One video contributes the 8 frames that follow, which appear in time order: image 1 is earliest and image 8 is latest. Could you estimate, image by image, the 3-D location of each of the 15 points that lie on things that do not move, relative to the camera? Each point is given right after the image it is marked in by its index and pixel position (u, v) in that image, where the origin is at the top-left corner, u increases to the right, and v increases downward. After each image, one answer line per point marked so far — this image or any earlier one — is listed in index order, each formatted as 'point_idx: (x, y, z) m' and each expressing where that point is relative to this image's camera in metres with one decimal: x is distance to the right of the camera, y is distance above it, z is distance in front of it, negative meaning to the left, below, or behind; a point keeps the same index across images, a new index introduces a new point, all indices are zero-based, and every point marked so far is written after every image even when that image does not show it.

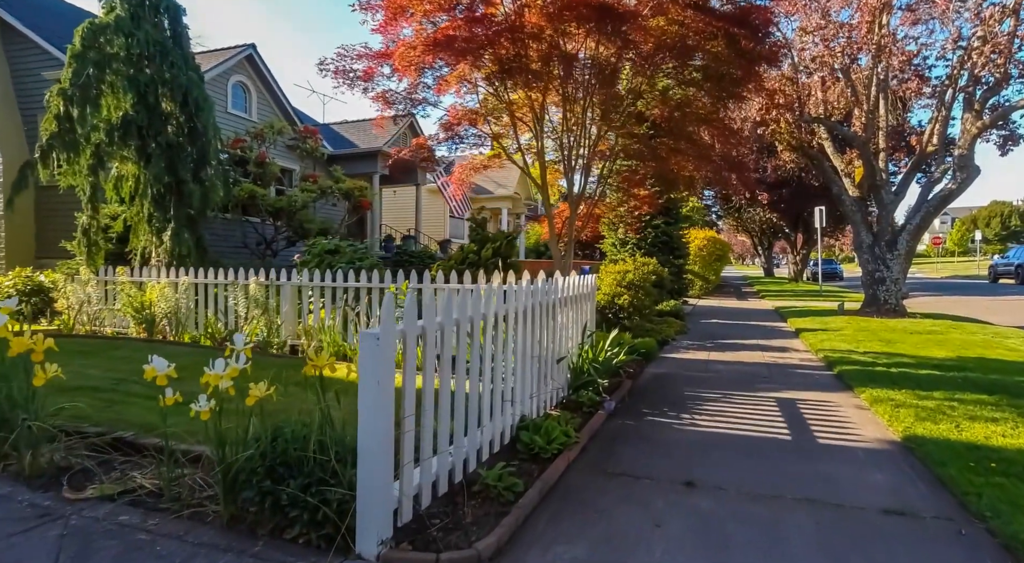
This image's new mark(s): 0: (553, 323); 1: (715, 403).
0: (+0.4, -0.4, +5.7) m
1: (+1.9, -1.1, +6.3) m
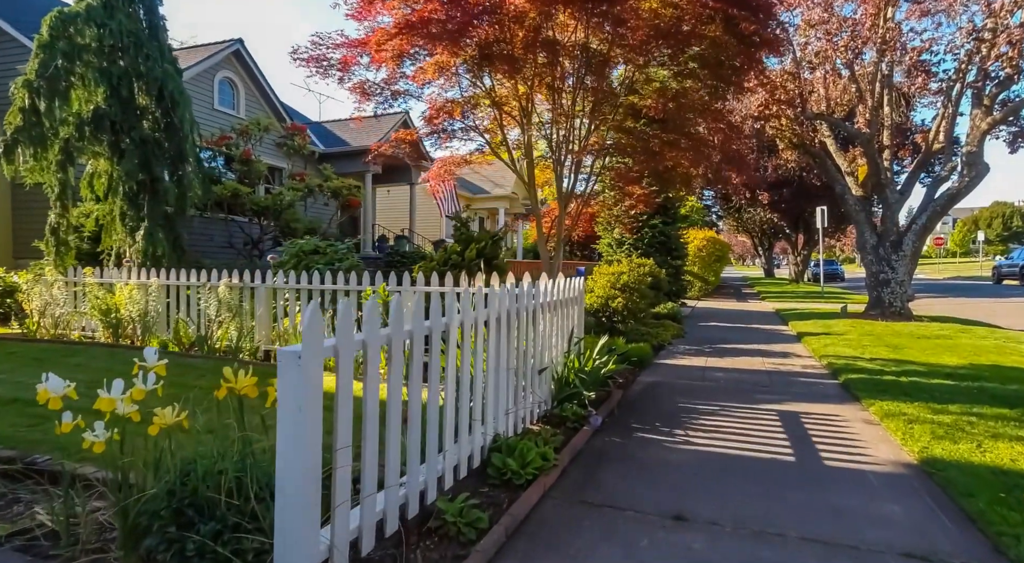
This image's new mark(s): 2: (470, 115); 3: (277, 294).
0: (+0.2, -0.4, +5.3) m
1: (+1.7, -1.1, +5.9) m
2: (-0.5, +1.9, +8.0) m
3: (-2.8, -0.2, +8.2) m
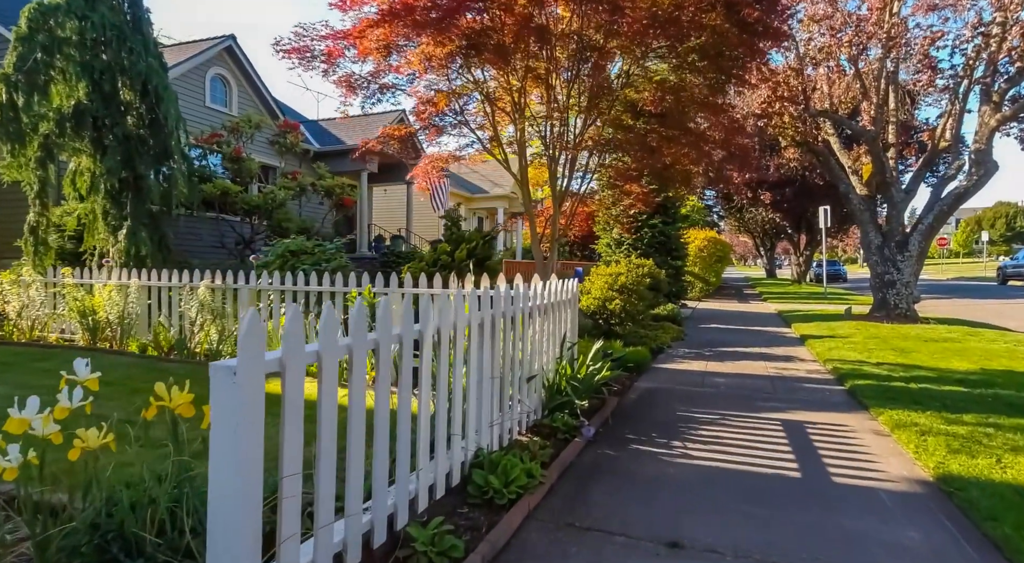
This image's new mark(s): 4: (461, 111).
0: (+0.1, -0.4, +5.0) m
1: (+1.6, -1.2, +5.6) m
2: (-0.6, +1.9, +7.7) m
3: (-2.9, -0.2, +7.9) m
4: (-0.6, +1.9, +7.7) m
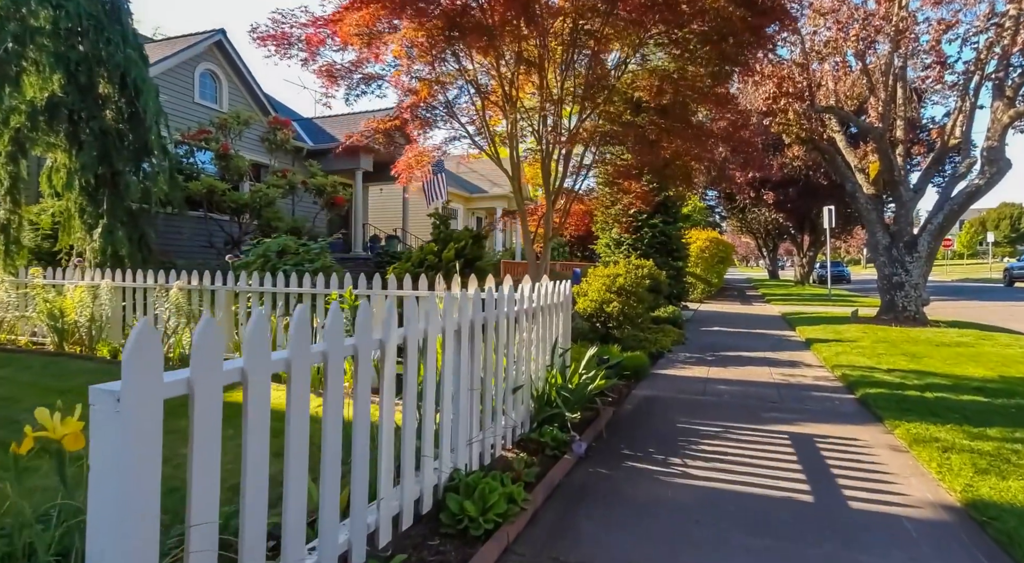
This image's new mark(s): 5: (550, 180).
0: (0.0, -0.4, +4.5) m
1: (+1.5, -1.2, +5.1) m
2: (-0.7, +1.9, +7.3) m
3: (-3.0, -0.2, +7.5) m
4: (-0.7, +1.9, +7.3) m
5: (+0.4, +1.1, +7.6) m
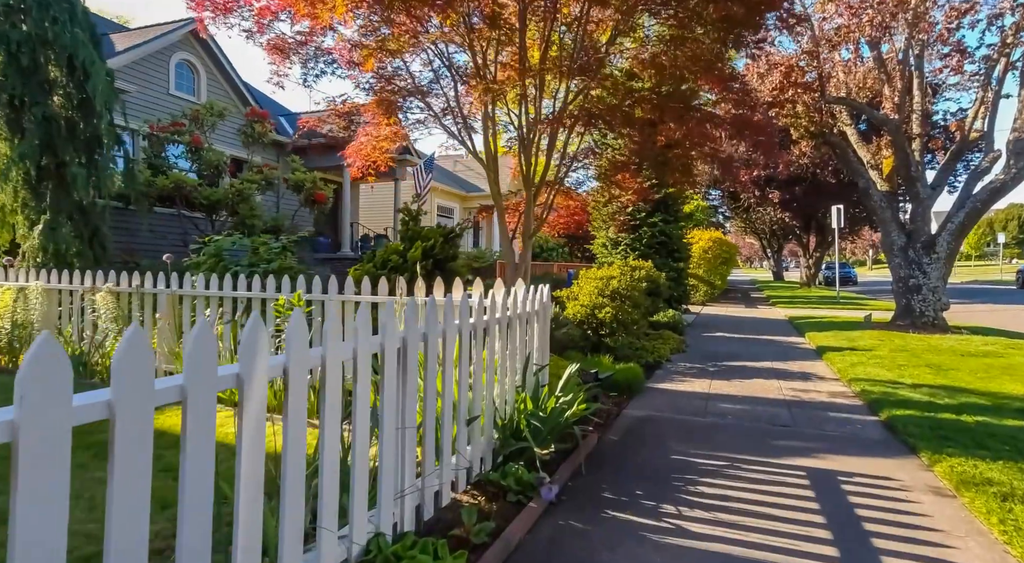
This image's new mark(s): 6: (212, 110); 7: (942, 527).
0: (-0.2, -0.4, +3.7) m
1: (+1.3, -1.2, +4.3) m
2: (-0.9, +1.8, +6.4) m
3: (-3.2, -0.2, +6.6) m
4: (-0.9, +1.8, +6.5) m
5: (+0.2, +1.1, +6.7) m
6: (-5.7, +3.3, +13.1) m
7: (+2.1, -1.2, +3.4) m
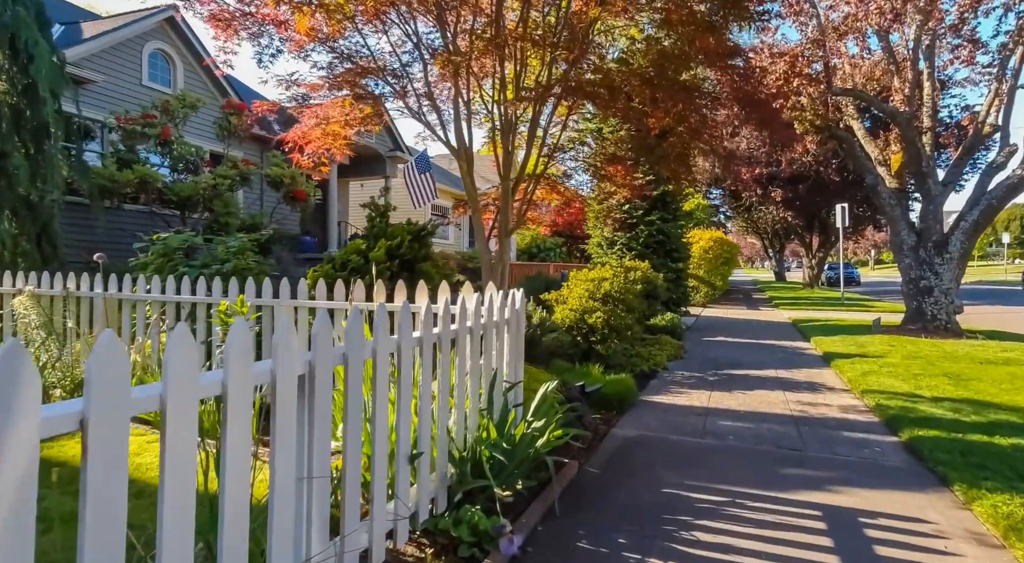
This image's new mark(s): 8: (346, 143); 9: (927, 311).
0: (-0.5, -0.5, +3.0) m
1: (+1.1, -1.2, +3.6) m
2: (-1.1, +1.8, +5.8) m
3: (-3.4, -0.2, +6.0) m
4: (-1.1, +1.8, +5.8) m
5: (0.0, +1.1, +6.1) m
6: (-5.9, +3.3, +12.4) m
7: (+1.9, -1.2, +2.8) m
8: (-1.6, +1.3, +6.7) m
9: (+7.2, -0.5, +12.1) m
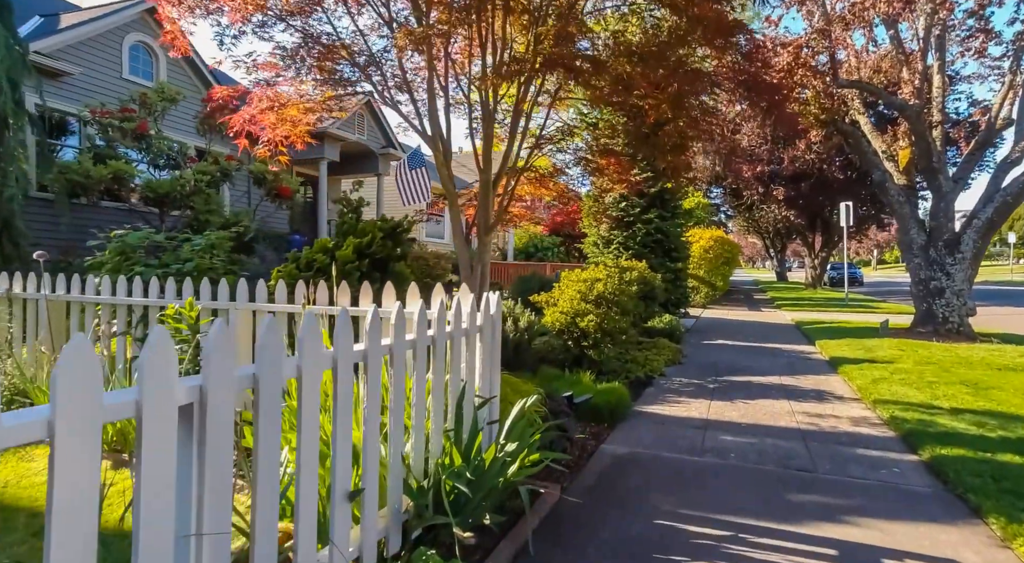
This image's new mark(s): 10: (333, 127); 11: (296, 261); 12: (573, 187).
0: (-0.6, -0.5, +2.5) m
1: (+0.9, -1.2, +3.1) m
2: (-1.2, +1.8, +5.3) m
3: (-3.5, -0.2, +5.5) m
4: (-1.2, +1.8, +5.3) m
5: (-0.2, +1.1, +5.6) m
6: (-6.0, +3.3, +12.0) m
7: (+1.8, -1.3, +2.3) m
8: (-1.7, +1.3, +6.2) m
9: (+7.1, -0.5, +11.6) m
10: (-4.0, +3.5, +15.5) m
11: (-1.7, +0.2, +5.4) m
12: (+0.6, +1.1, +7.4) m
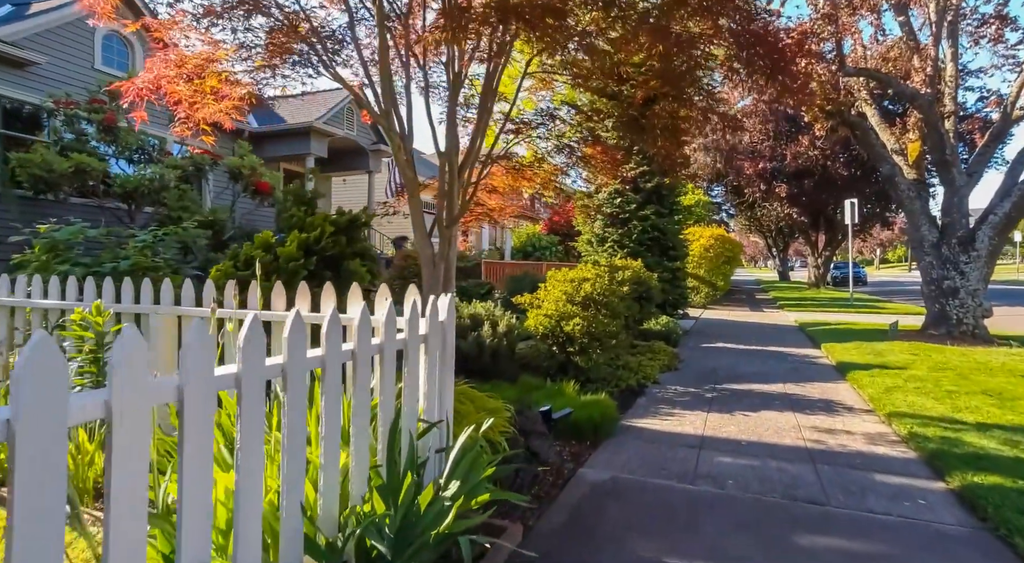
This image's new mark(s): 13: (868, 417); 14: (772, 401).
0: (-0.8, -0.5, +1.9) m
1: (+0.7, -1.2, +2.5) m
2: (-1.4, +1.8, +4.7) m
3: (-3.7, -0.2, +4.9) m
4: (-1.4, +1.8, +4.7) m
5: (-0.4, +1.1, +4.9) m
6: (-6.2, +3.2, +11.3) m
7: (+1.5, -1.3, +1.6) m
8: (-1.9, +1.3, +5.6) m
9: (+6.9, -0.5, +10.9) m
10: (-4.2, +3.5, +14.9) m
11: (-1.9, +0.2, +4.8) m
12: (+0.4, +1.1, +6.8) m
13: (+3.0, -1.1, +5.8) m
14: (+2.5, -1.1, +6.6) m
